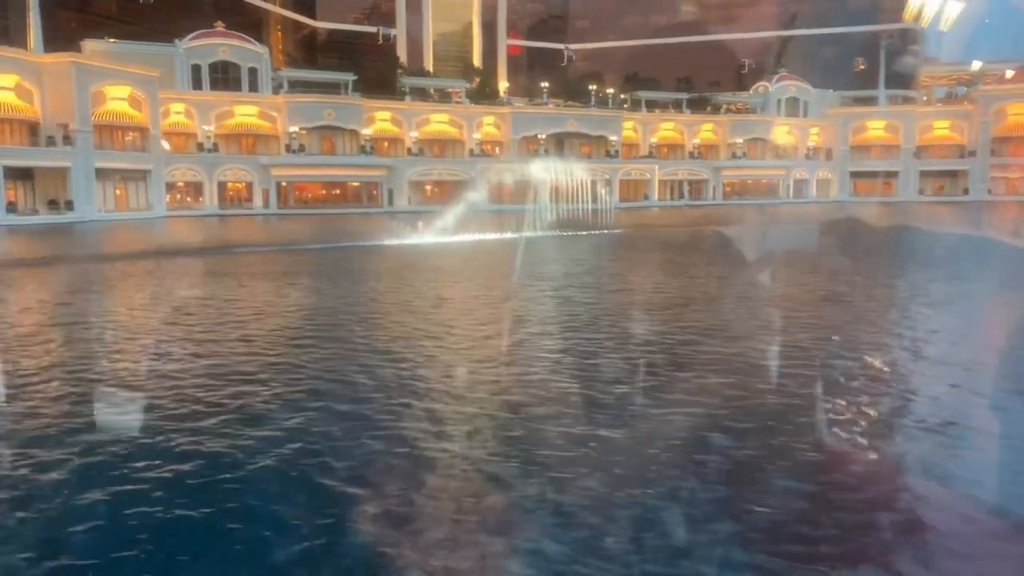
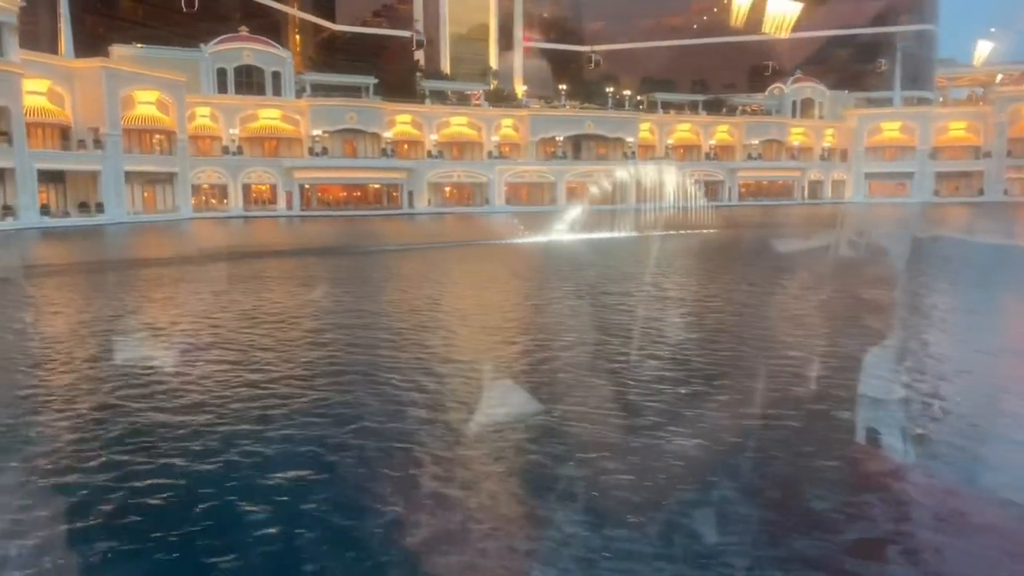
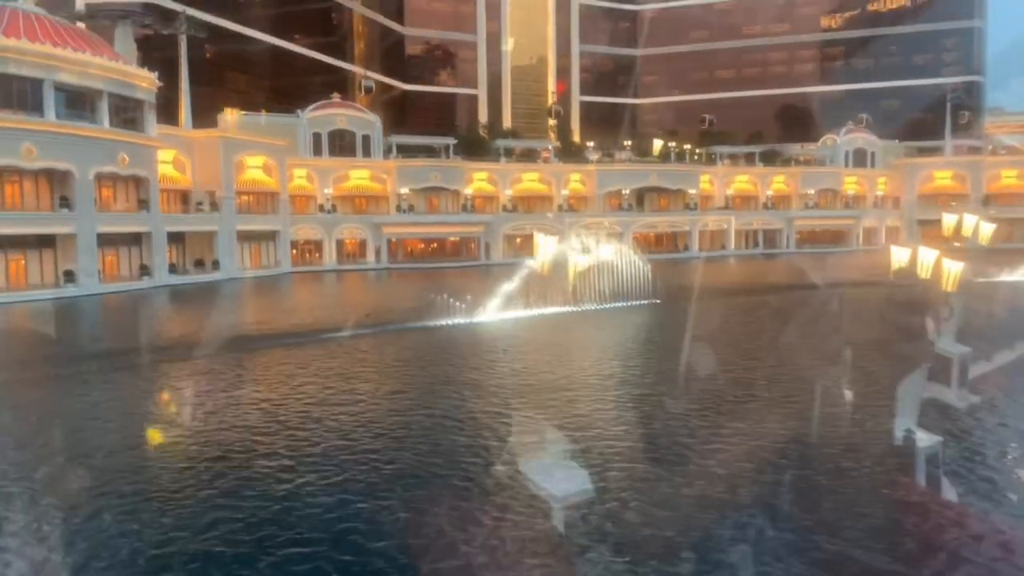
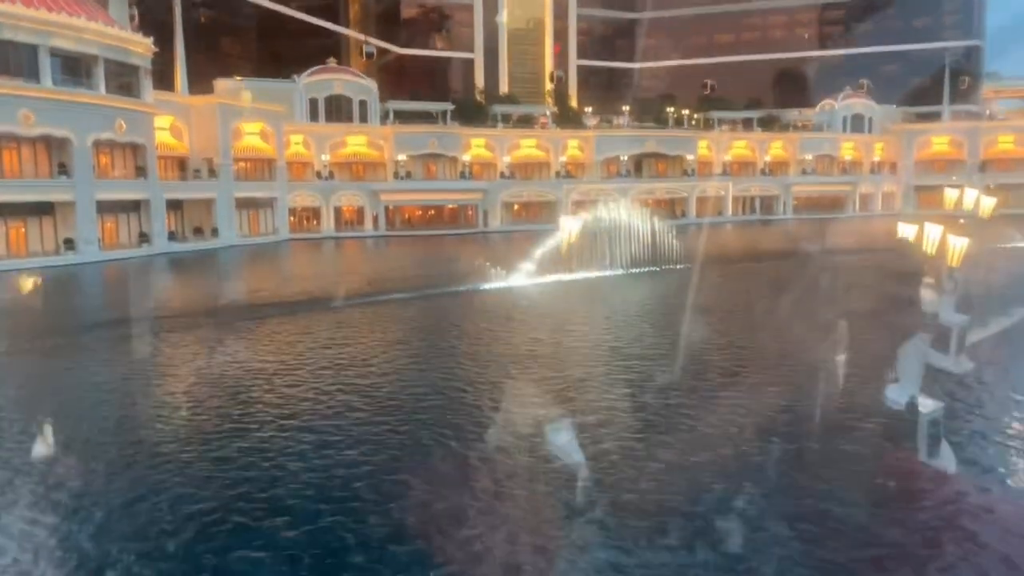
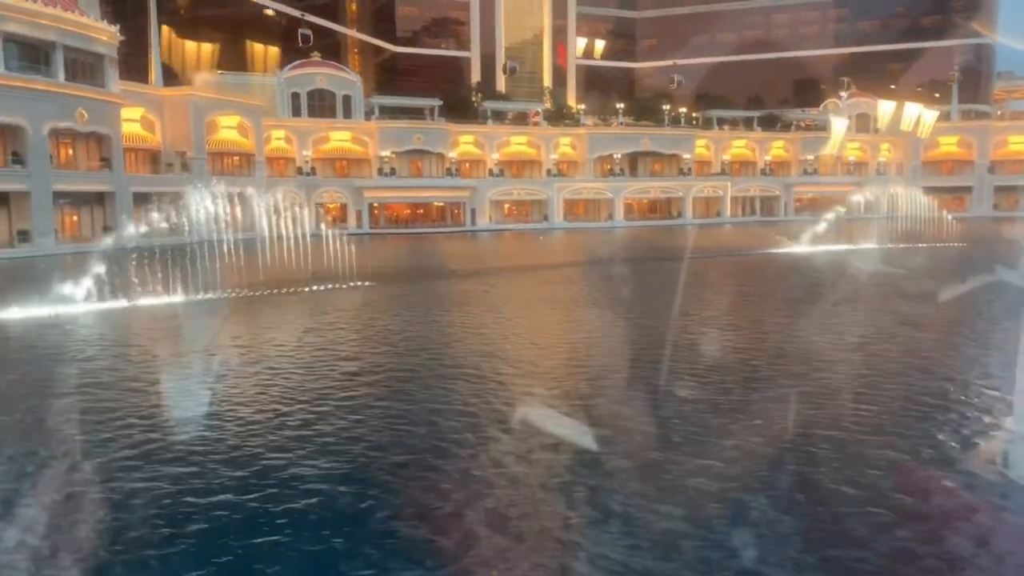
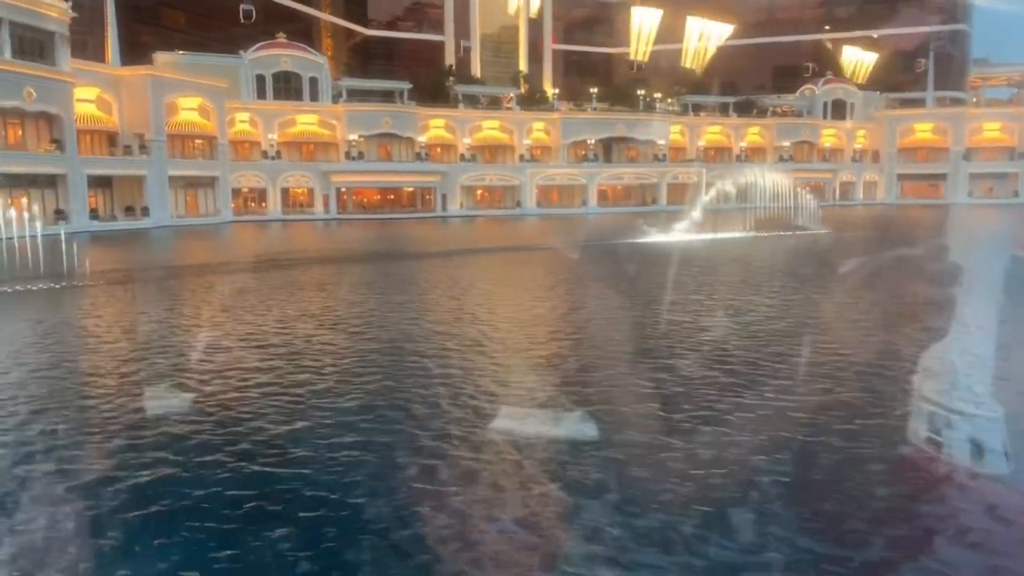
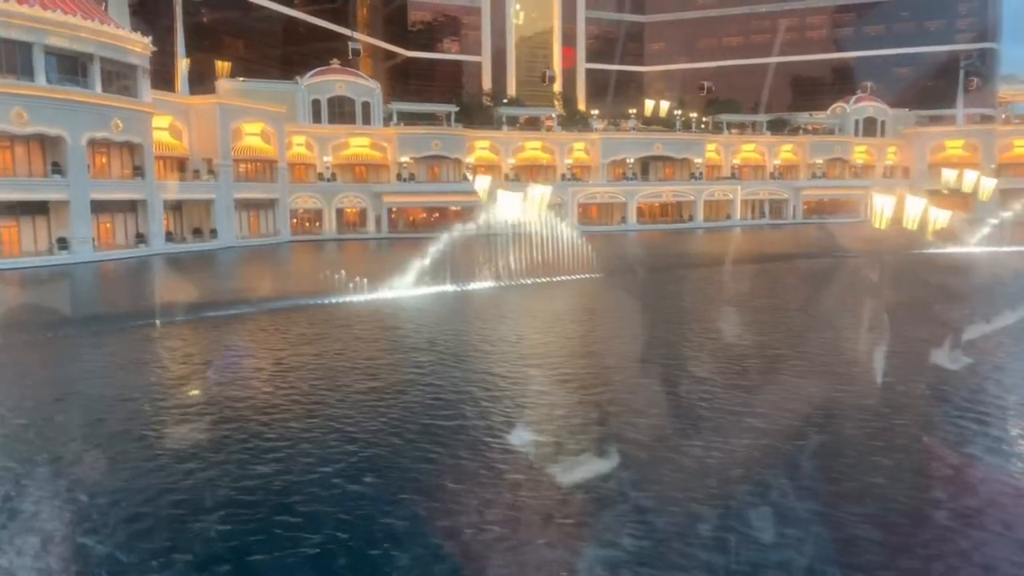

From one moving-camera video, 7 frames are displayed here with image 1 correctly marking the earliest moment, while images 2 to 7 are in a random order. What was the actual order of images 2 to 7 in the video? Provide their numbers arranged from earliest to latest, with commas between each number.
2, 6, 5, 7, 3, 4
